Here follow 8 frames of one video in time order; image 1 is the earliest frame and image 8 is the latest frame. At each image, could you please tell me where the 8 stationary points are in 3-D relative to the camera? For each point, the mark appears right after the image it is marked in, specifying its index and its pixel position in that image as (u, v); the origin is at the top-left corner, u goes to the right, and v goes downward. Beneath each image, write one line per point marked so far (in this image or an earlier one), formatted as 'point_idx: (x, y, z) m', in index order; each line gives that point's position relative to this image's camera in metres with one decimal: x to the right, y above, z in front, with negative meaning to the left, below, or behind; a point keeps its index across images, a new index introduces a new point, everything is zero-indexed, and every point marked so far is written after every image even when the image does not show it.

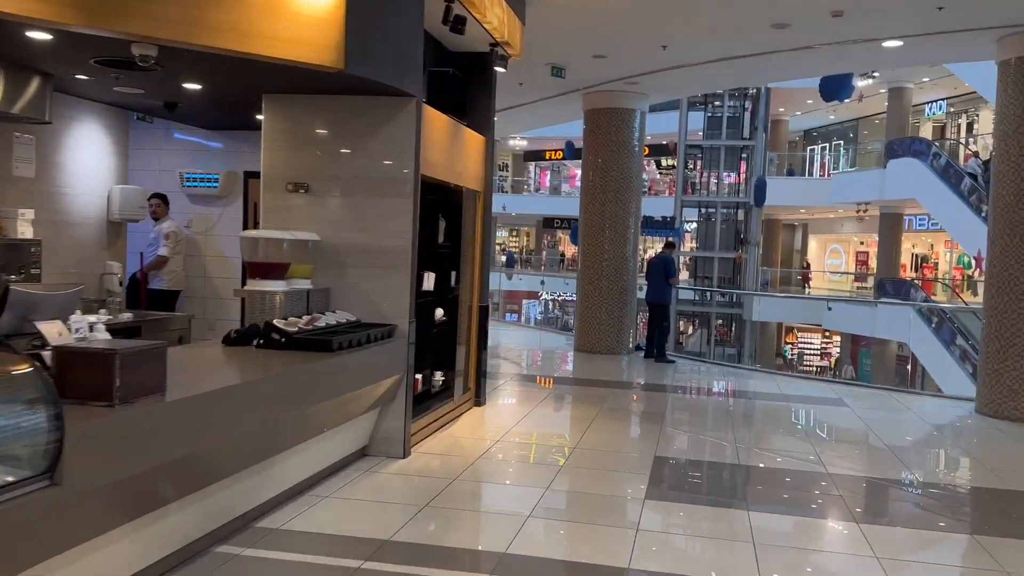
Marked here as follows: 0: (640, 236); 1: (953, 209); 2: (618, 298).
0: (+1.3, +0.5, +8.5) m
1: (+9.5, +1.7, +17.4) m
2: (+1.1, -0.1, +8.4) m
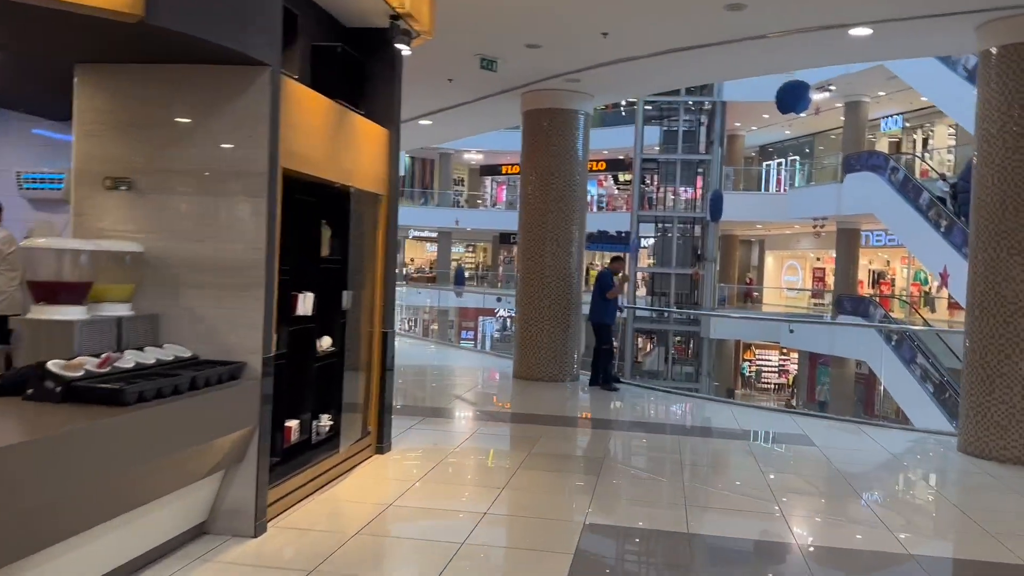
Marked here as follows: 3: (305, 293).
0: (+0.7, +0.4, +7.7) m
1: (+8.4, +1.3, +17.0) m
2: (+0.4, -0.3, +7.6) m
3: (-0.9, 0.0, +3.6) m
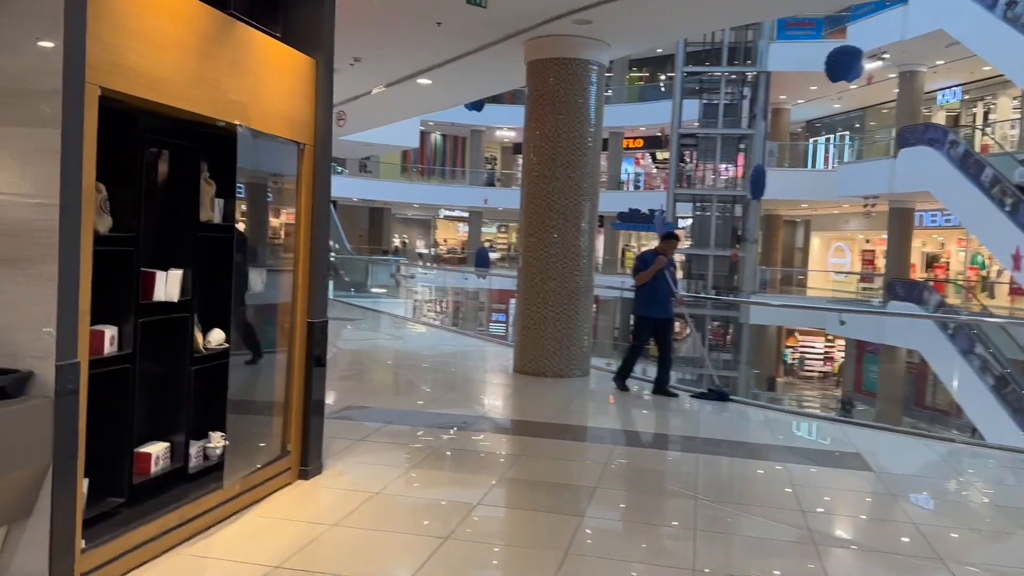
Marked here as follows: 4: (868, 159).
0: (+0.7, +0.5, +6.6) m
1: (+8.9, +1.6, +15.6) m
2: (+0.4, -0.2, +6.5) m
3: (-1.1, +0.1, +2.7) m
4: (+8.6, +3.1, +19.6) m
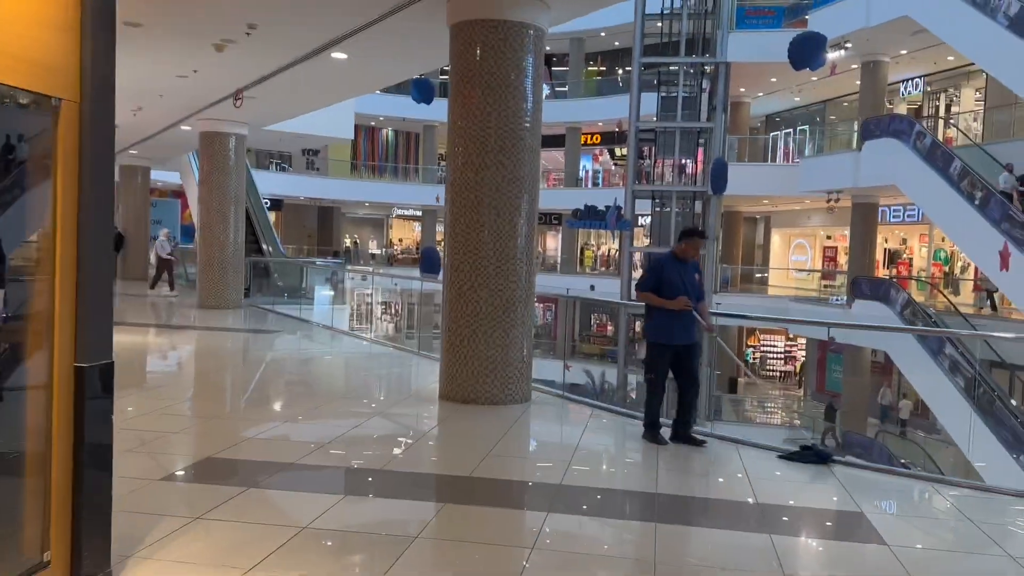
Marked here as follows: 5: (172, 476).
0: (+0.2, +0.5, +5.6) m
1: (+7.9, +1.7, +14.9) m
2: (-0.1, -0.2, +5.5) m
3: (-1.5, 0.0, +1.5) m
4: (+7.4, +3.2, +18.9) m
5: (-1.8, -1.0, +4.2) m
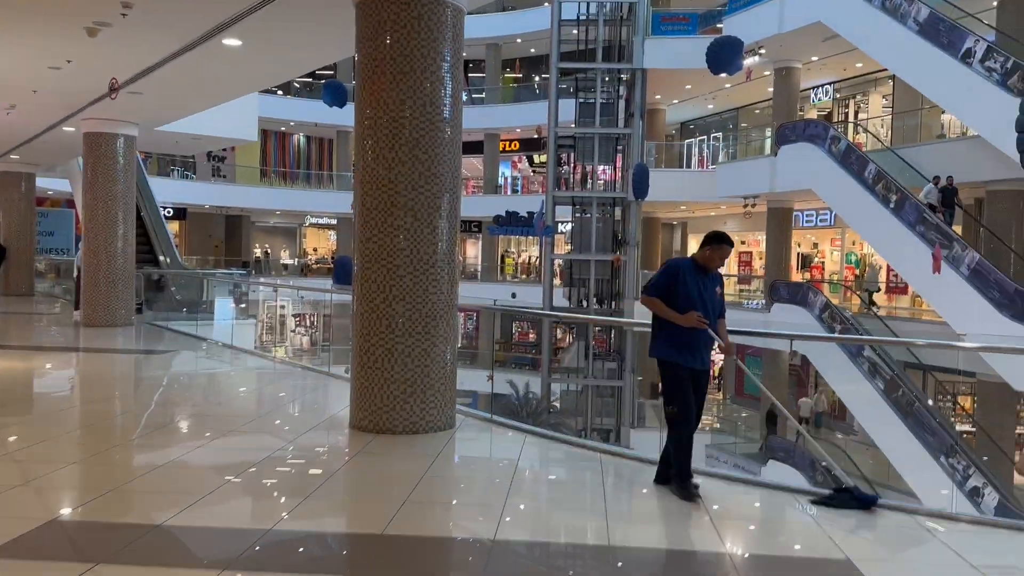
0: (-0.3, +0.4, +5.0) m
1: (+6.4, +1.6, +15.0) m
2: (-0.6, -0.3, +4.9) m
3: (-1.5, -0.1, +0.8) m
4: (+5.5, +3.1, +19.0) m
5: (-2.1, -1.1, +3.4) m
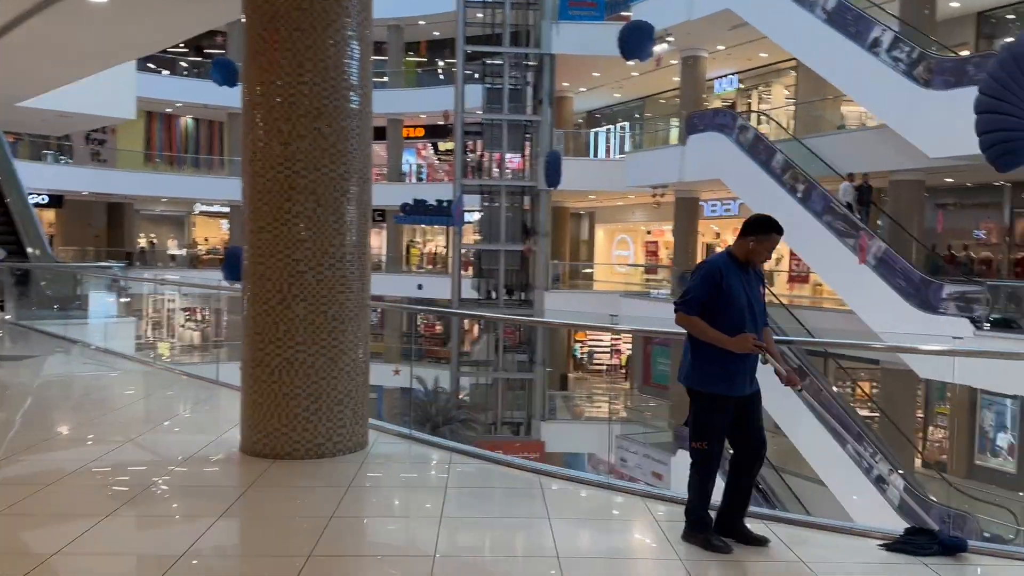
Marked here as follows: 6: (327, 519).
0: (-0.8, +0.4, +4.3) m
1: (+4.7, +1.8, +15.1) m
2: (-1.0, -0.3, +4.2) m
3: (-1.5, -0.1, 0.0) m
4: (+3.3, +3.3, +18.9) m
5: (-2.3, -1.1, +2.6) m
6: (-0.8, -1.0, +3.4) m
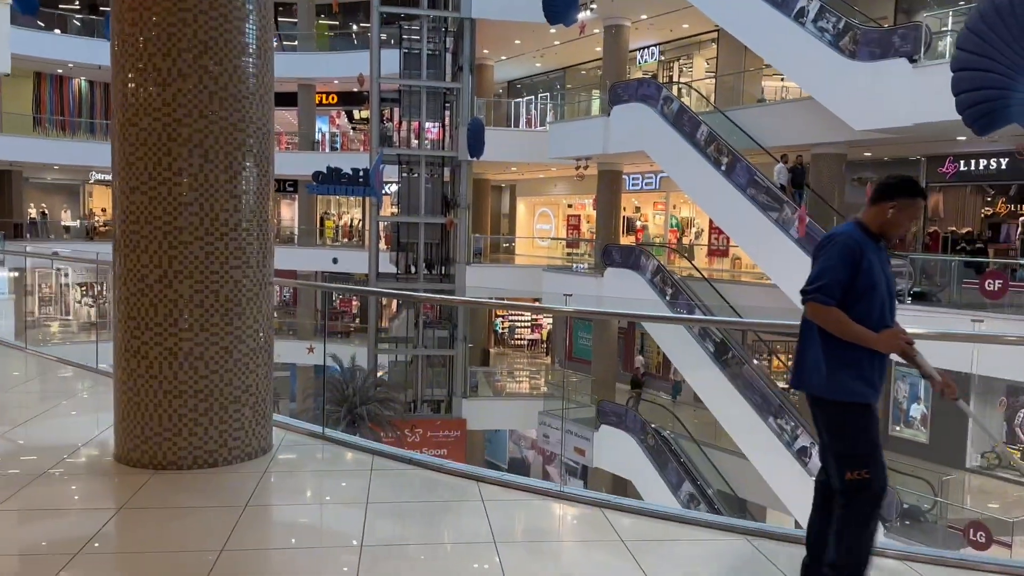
0: (-1.1, +0.5, +3.7) m
1: (+3.2, +2.3, +14.9) m
2: (-1.3, -0.2, +3.5) m
3: (-1.4, -0.1, -0.6) m
4: (+1.5, +3.9, +18.5) m
5: (-2.5, -1.0, +1.8) m
6: (-1.1, -0.9, +2.8) m
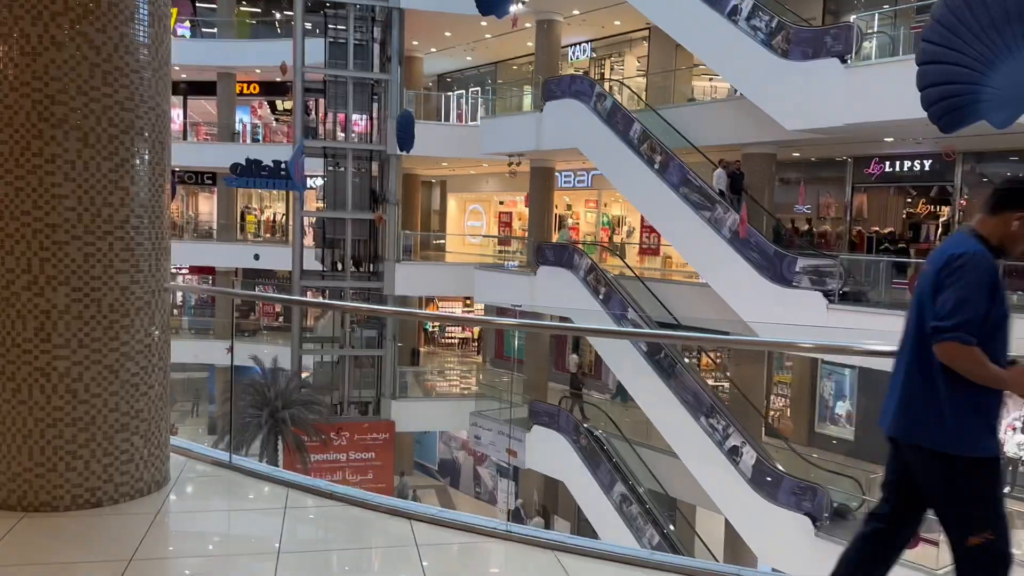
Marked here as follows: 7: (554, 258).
0: (-1.4, +0.5, +3.2) m
1: (+2.0, +2.3, +14.8) m
2: (-1.5, -0.2, +3.1) m
3: (-1.2, -0.2, -1.1) m
4: (-0.1, +4.0, +18.2) m
5: (-2.6, -1.1, +1.3) m
6: (-1.3, -1.0, +2.4) m
7: (+0.9, +0.6, +16.2) m
